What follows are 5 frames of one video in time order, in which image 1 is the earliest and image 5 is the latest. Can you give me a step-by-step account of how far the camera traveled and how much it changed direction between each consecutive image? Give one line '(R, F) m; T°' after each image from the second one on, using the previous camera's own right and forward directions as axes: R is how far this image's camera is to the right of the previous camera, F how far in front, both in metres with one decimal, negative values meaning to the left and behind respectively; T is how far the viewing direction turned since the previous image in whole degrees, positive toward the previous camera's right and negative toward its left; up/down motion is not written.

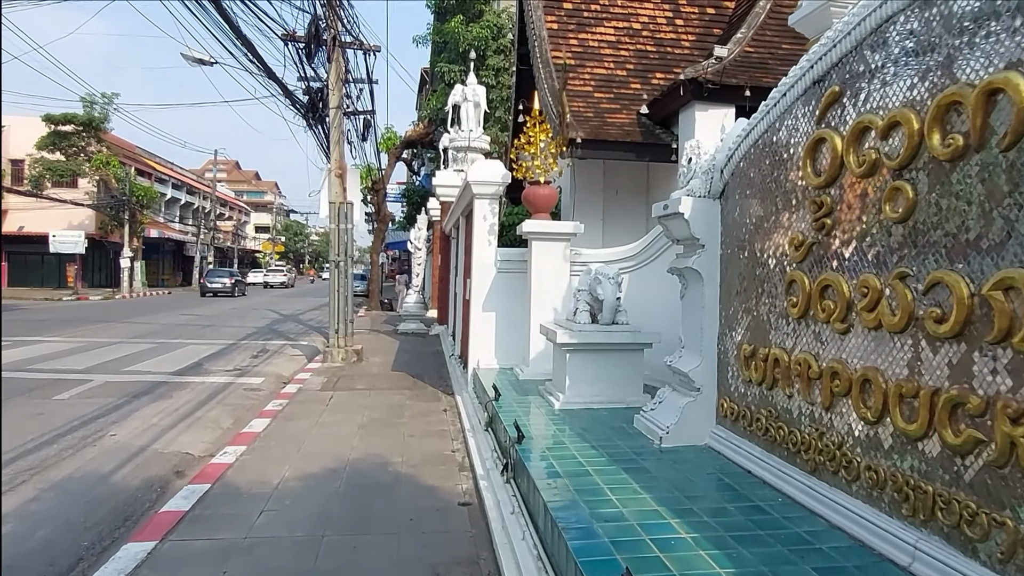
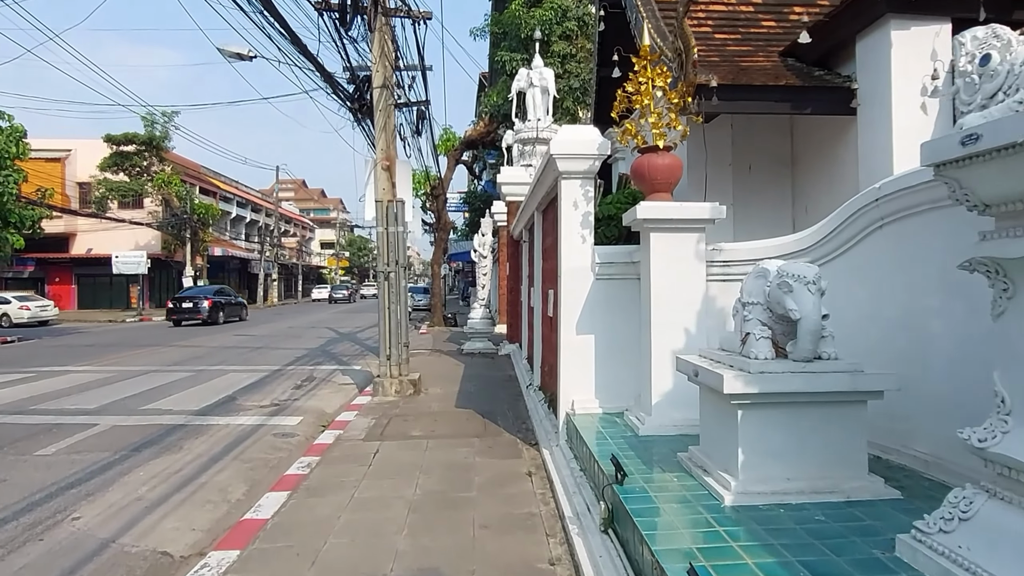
(-0.3, +2.0) m; -5°
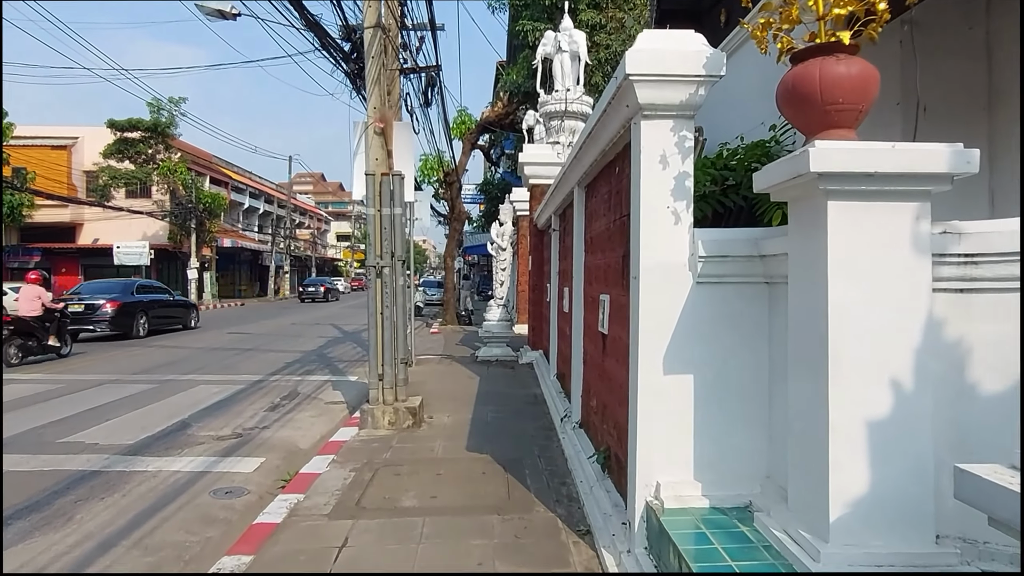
(-0.1, +2.1) m; -1°
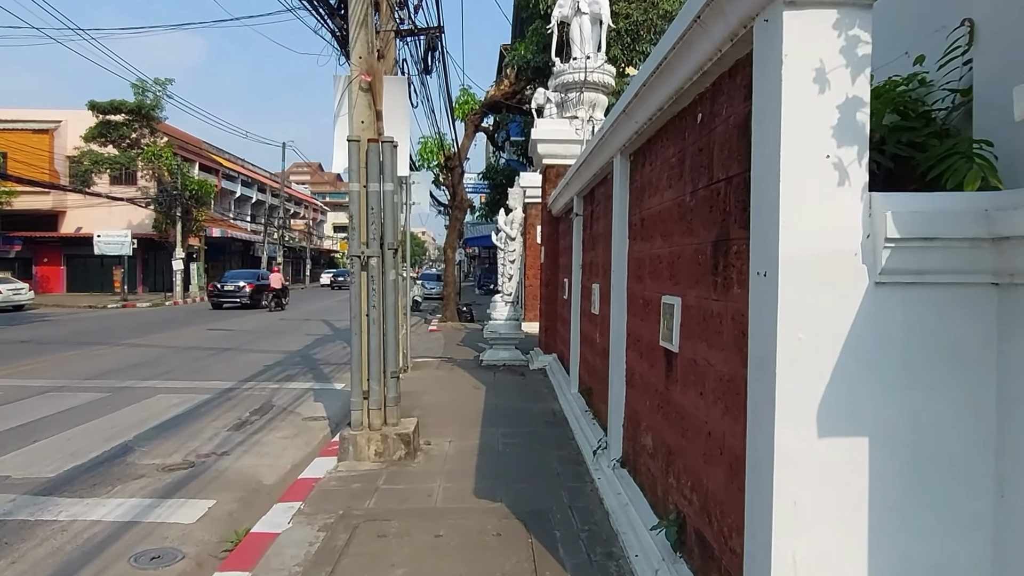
(-0.1, +1.4) m; 0°
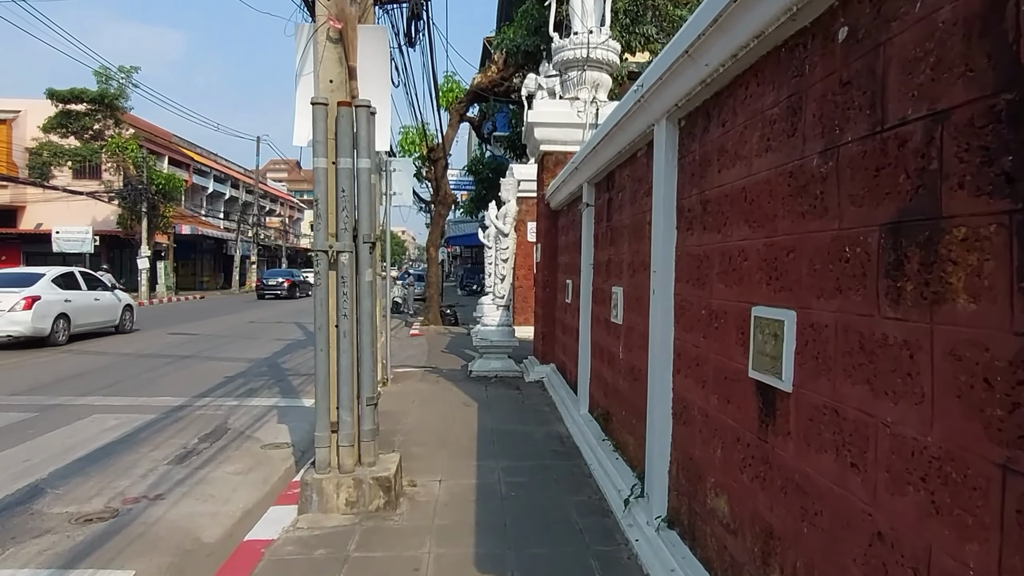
(-0.2, +1.1) m; +2°
